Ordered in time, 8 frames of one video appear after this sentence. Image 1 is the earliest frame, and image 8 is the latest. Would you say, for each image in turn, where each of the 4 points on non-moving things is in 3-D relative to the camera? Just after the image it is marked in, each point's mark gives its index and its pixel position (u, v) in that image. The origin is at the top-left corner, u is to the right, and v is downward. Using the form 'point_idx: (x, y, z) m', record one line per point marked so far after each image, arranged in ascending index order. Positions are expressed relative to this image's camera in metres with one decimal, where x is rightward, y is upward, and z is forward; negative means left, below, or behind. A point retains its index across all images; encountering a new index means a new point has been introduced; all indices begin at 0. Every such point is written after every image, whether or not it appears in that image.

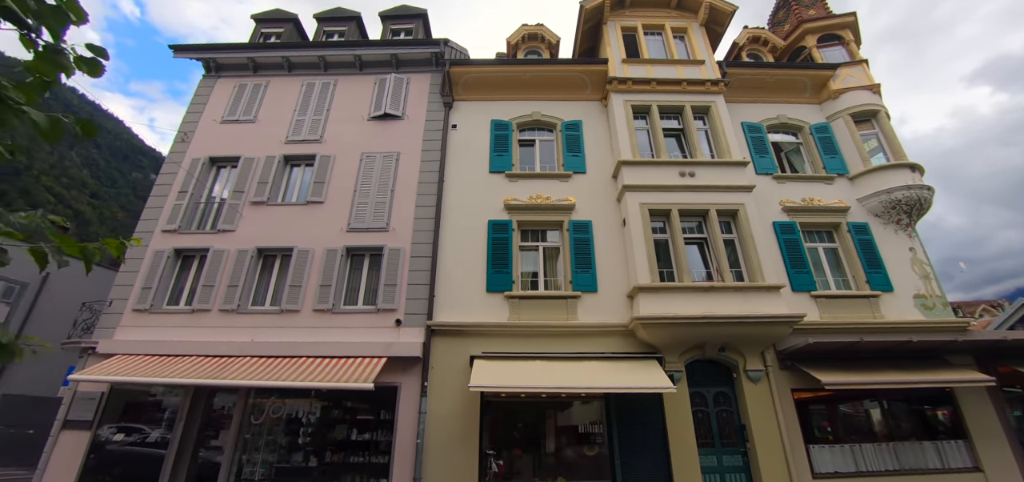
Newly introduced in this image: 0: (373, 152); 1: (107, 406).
0: (-4.3, +2.7, +13.9) m
1: (-9.8, -4.0, +10.9) m
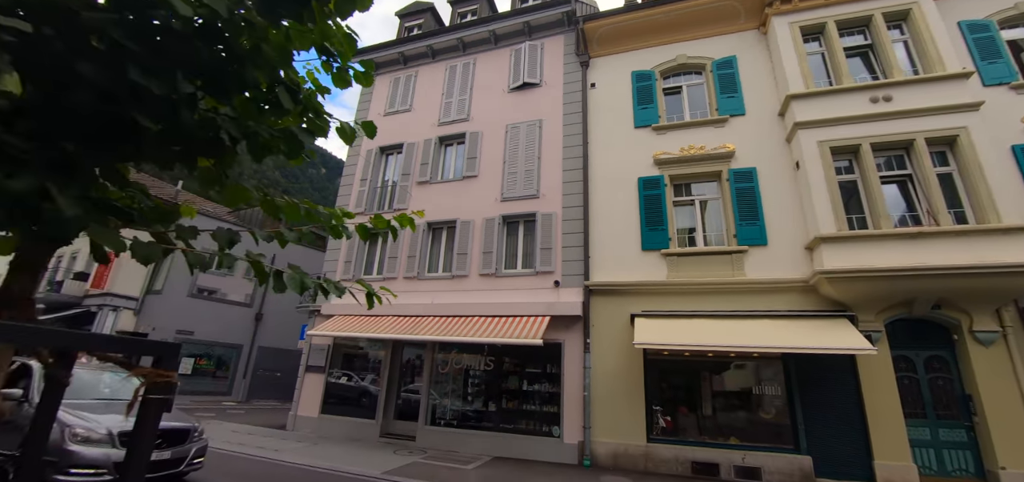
0: (+0.2, +3.8, +14.5) m
1: (-5.4, -3.5, +13.7) m
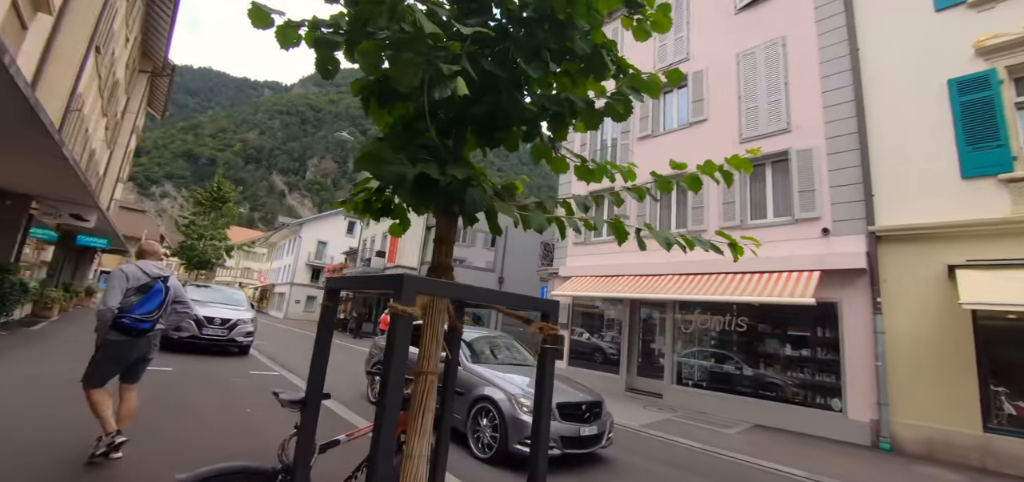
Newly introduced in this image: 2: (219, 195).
0: (+6.6, +5.3, +12.4) m
1: (+2.0, -2.4, +14.7) m
2: (-11.3, +1.8, +17.4) m
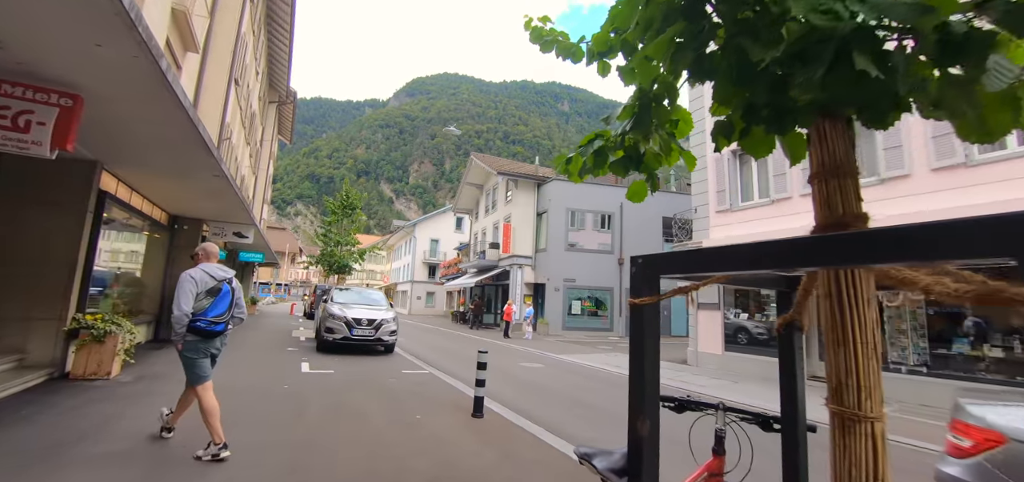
0: (+9.3, +6.5, +9.6) m
1: (+6.0, -1.5, +12.9) m
2: (-6.7, +1.6, +18.4) m
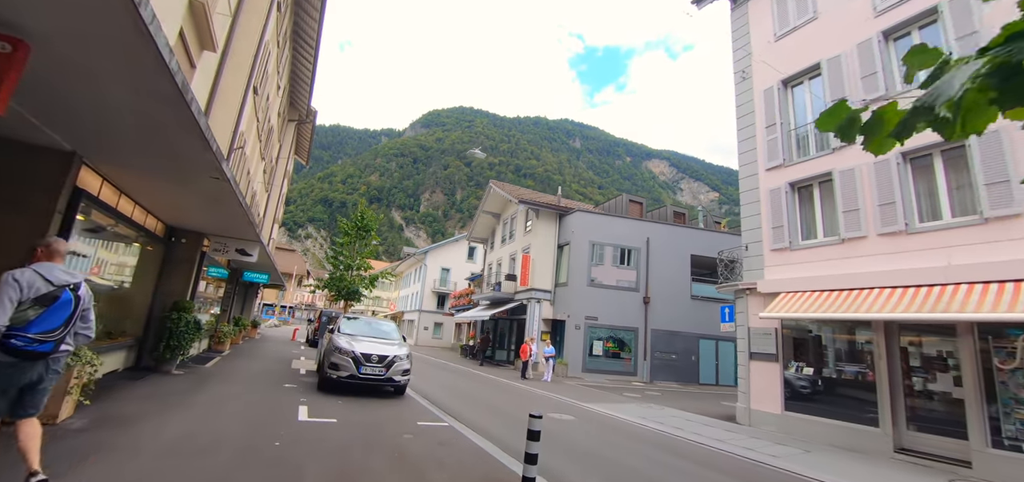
0: (+10.3, +5.5, +8.6) m
1: (+6.7, -2.5, +11.4) m
2: (-5.8, +0.7, +17.3) m
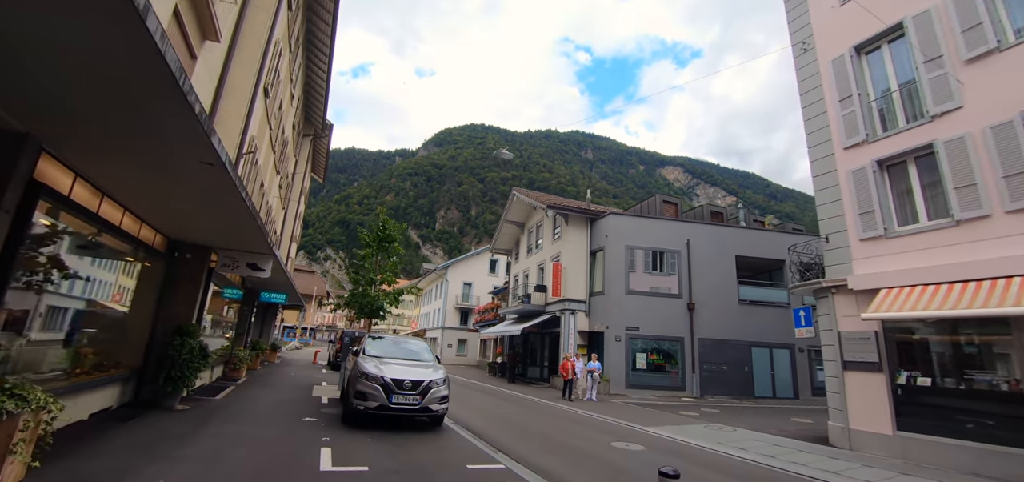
0: (+10.9, +6.0, +7.0) m
1: (+7.8, -2.3, +9.7) m
2: (-4.6, +0.2, +16.1) m
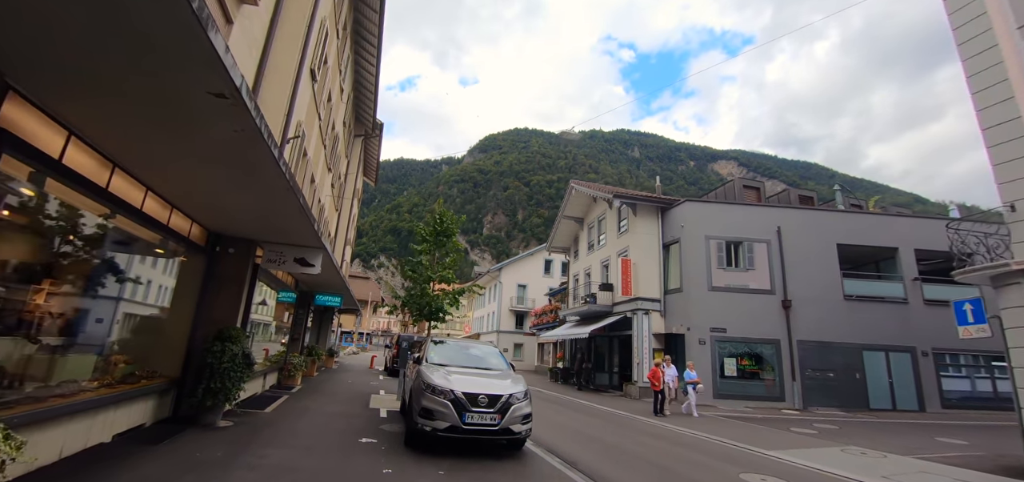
0: (+11.9, +6.6, +4.3) m
1: (+9.3, -1.7, +7.2) m
2: (-2.4, +0.3, +14.9) m
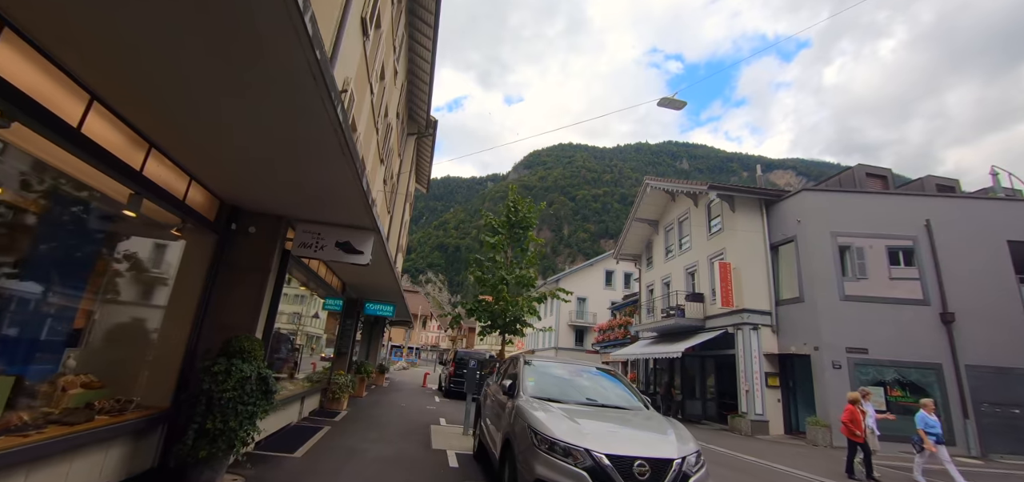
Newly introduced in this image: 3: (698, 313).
0: (+13.0, +7.2, +0.8) m
1: (+10.8, -1.3, +3.6) m
2: (-0.1, +0.4, +12.5) m
3: (+7.2, -2.8, +17.7) m
